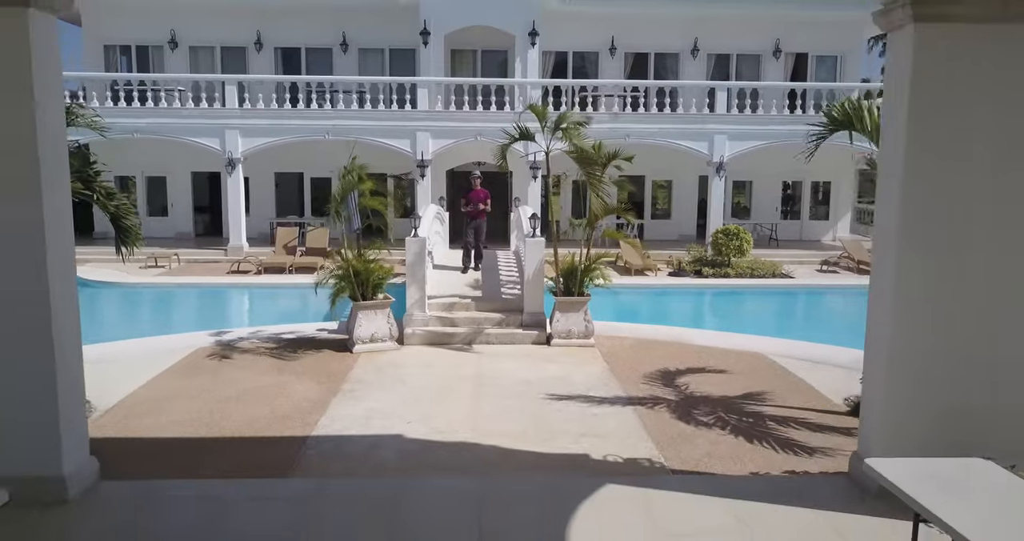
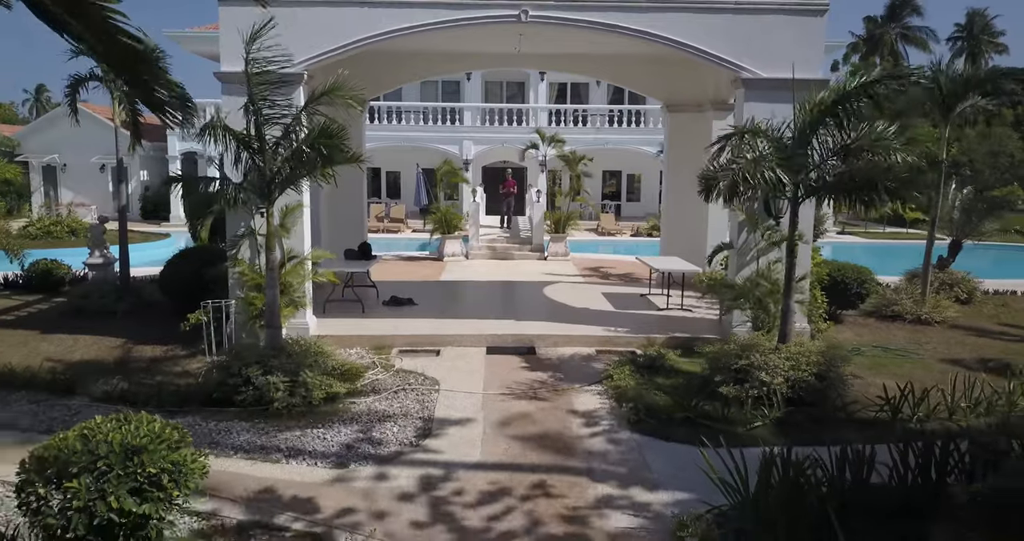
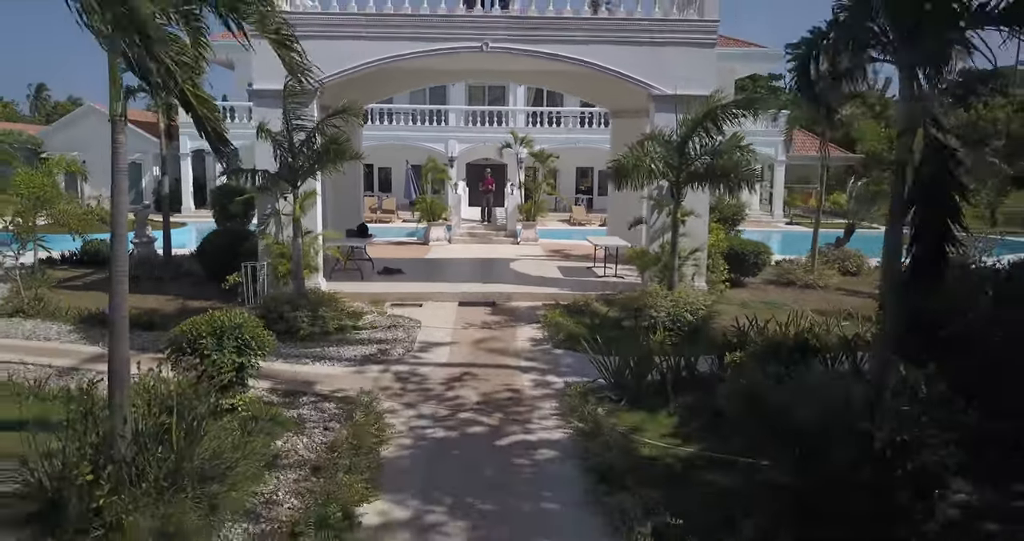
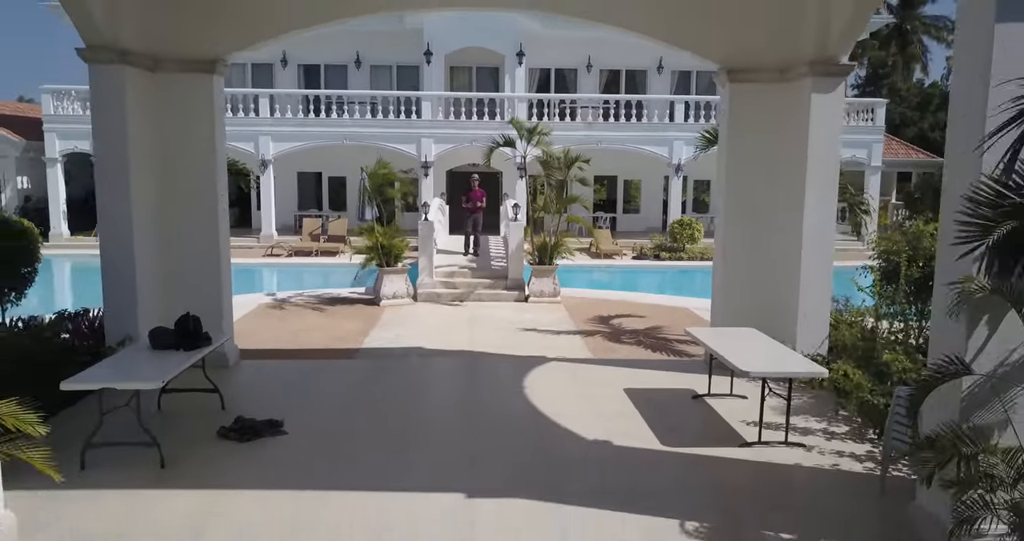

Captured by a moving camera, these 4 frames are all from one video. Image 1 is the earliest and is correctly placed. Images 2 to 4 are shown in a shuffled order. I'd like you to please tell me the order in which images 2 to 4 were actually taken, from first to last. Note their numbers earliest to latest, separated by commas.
4, 2, 3
